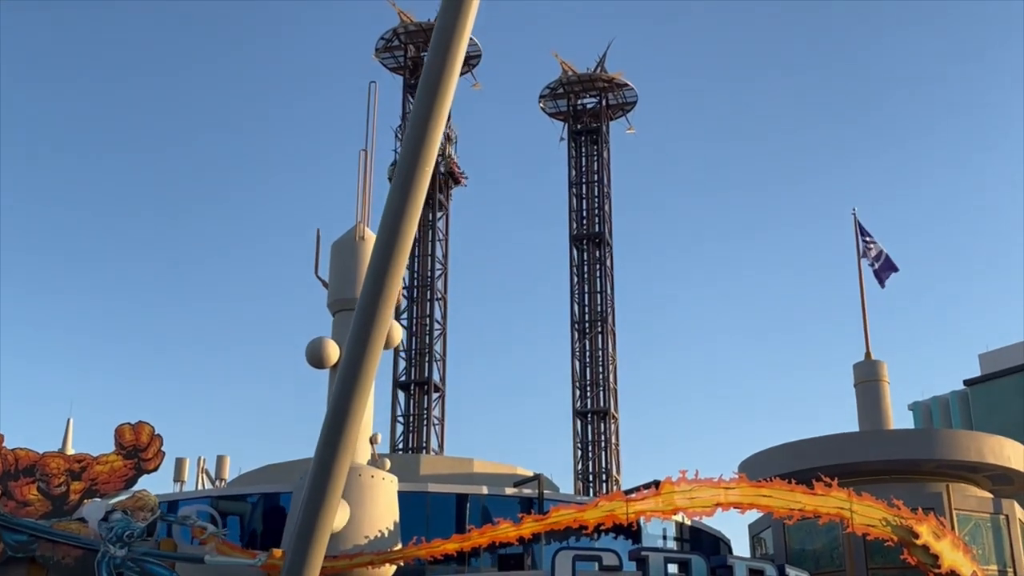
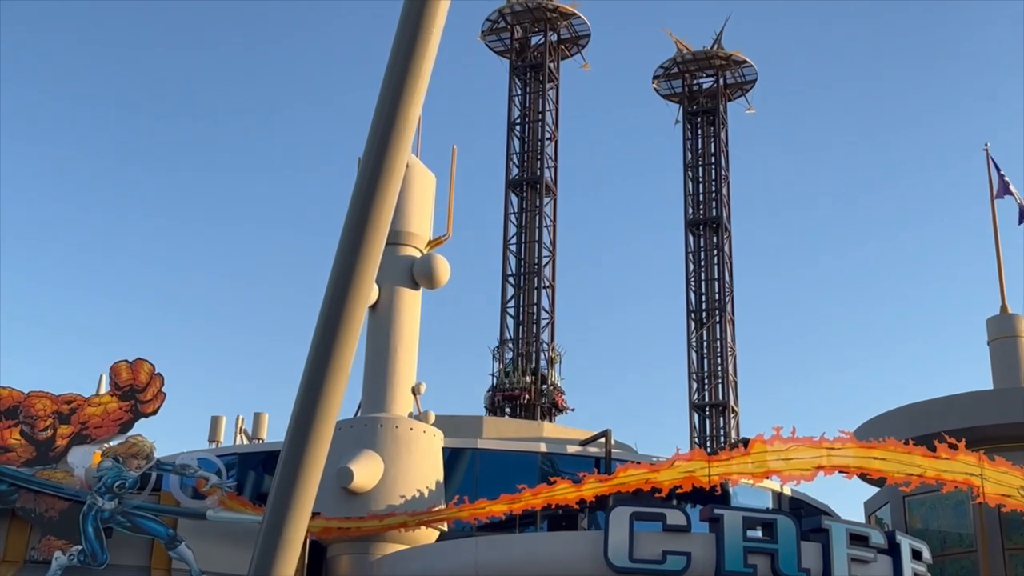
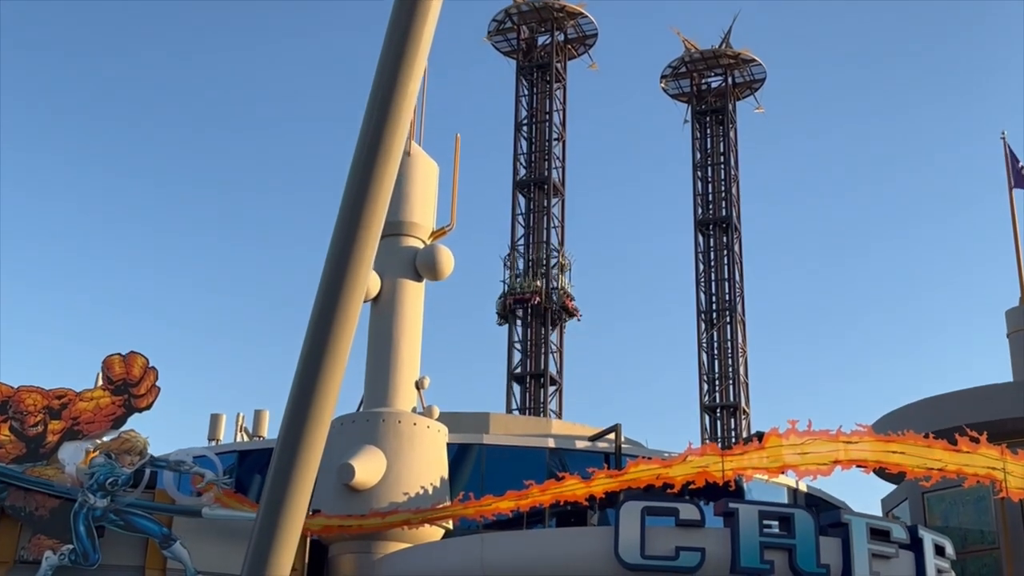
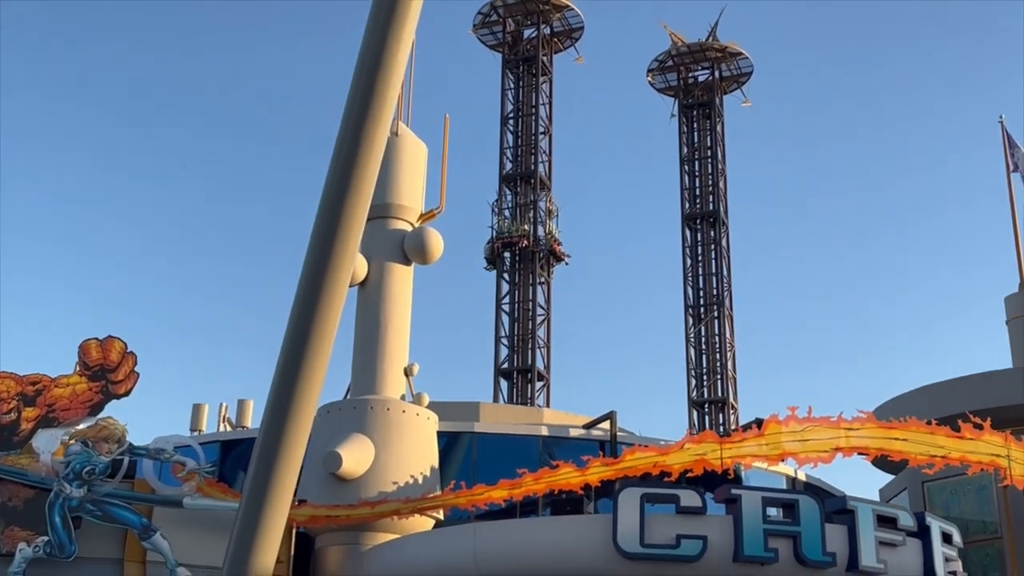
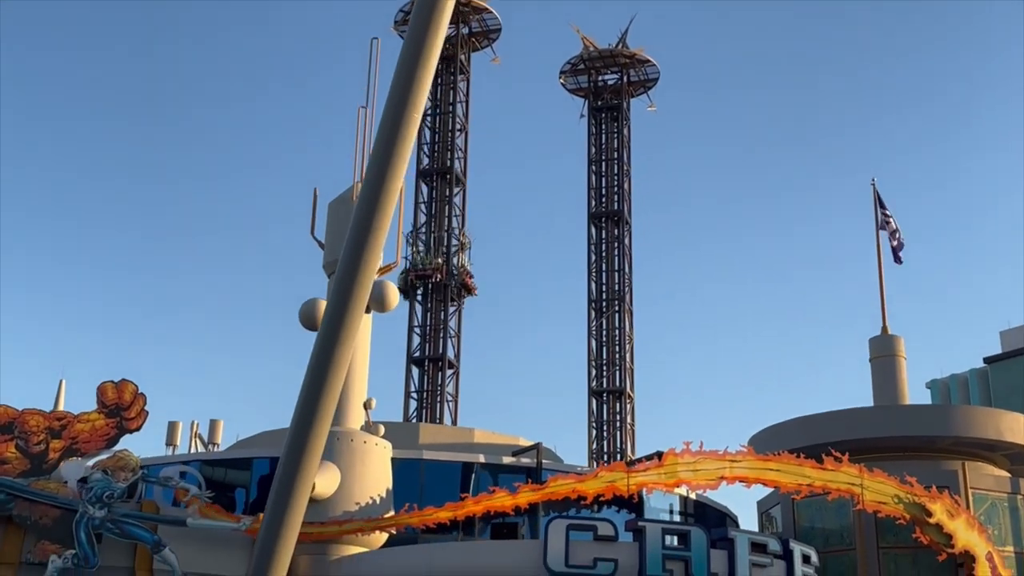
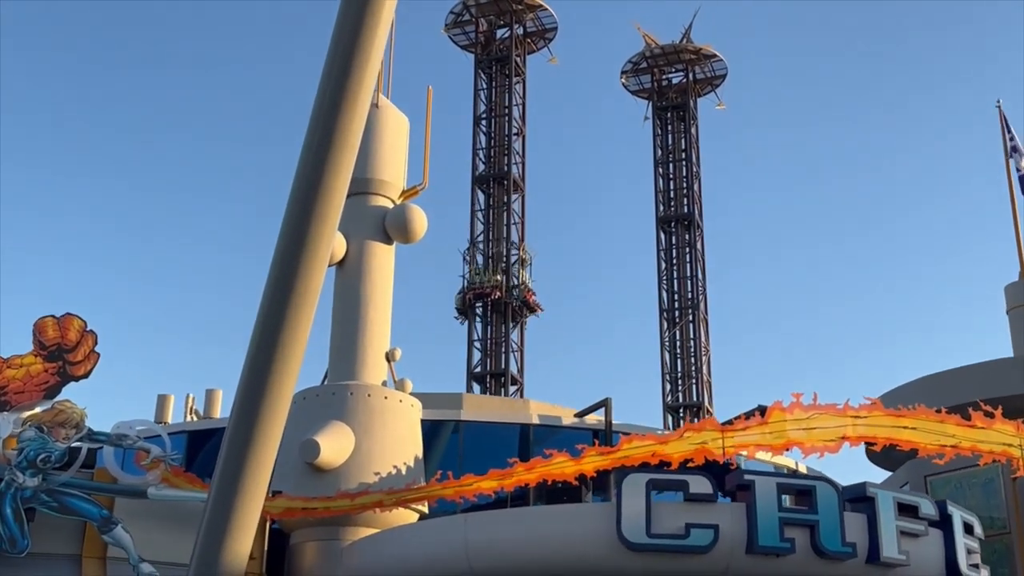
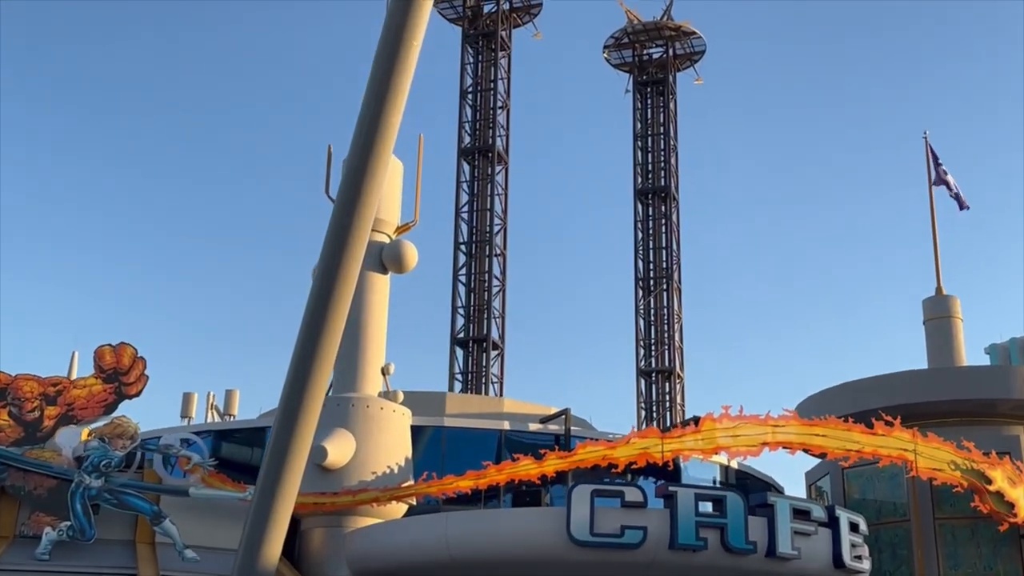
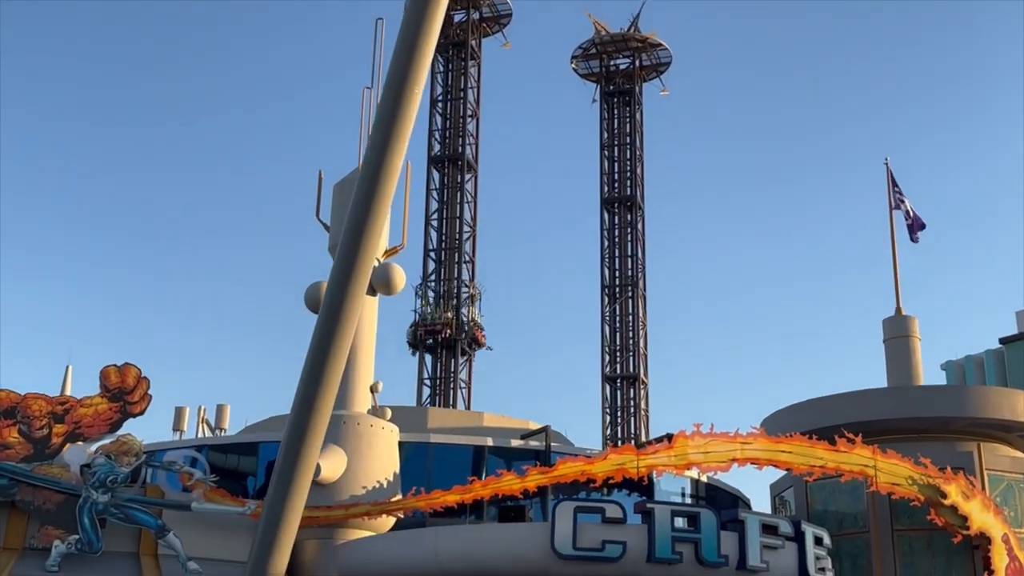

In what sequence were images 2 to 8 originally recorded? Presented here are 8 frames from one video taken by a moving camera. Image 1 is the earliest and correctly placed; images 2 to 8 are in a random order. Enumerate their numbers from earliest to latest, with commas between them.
5, 8, 7, 2, 3, 4, 6
